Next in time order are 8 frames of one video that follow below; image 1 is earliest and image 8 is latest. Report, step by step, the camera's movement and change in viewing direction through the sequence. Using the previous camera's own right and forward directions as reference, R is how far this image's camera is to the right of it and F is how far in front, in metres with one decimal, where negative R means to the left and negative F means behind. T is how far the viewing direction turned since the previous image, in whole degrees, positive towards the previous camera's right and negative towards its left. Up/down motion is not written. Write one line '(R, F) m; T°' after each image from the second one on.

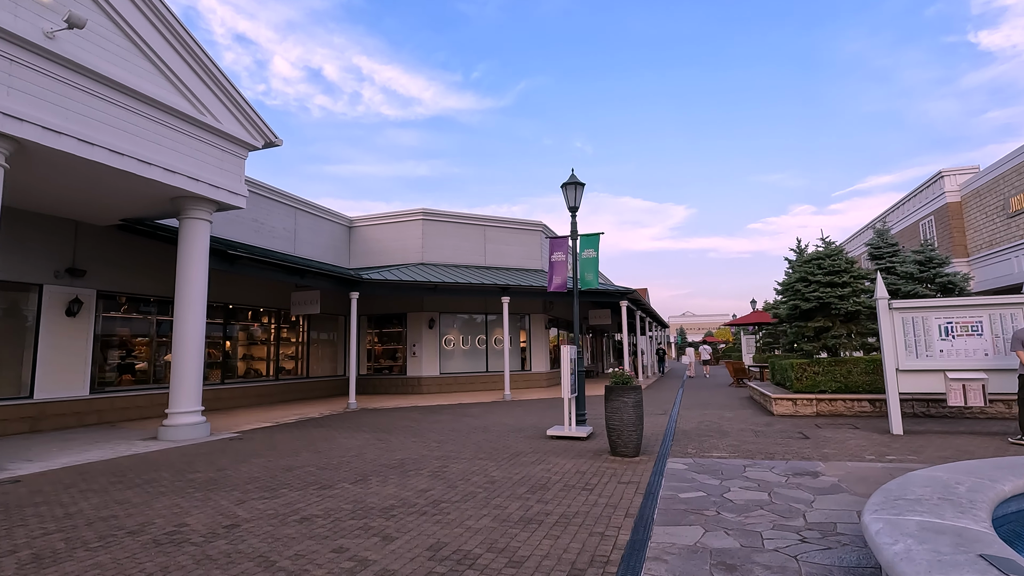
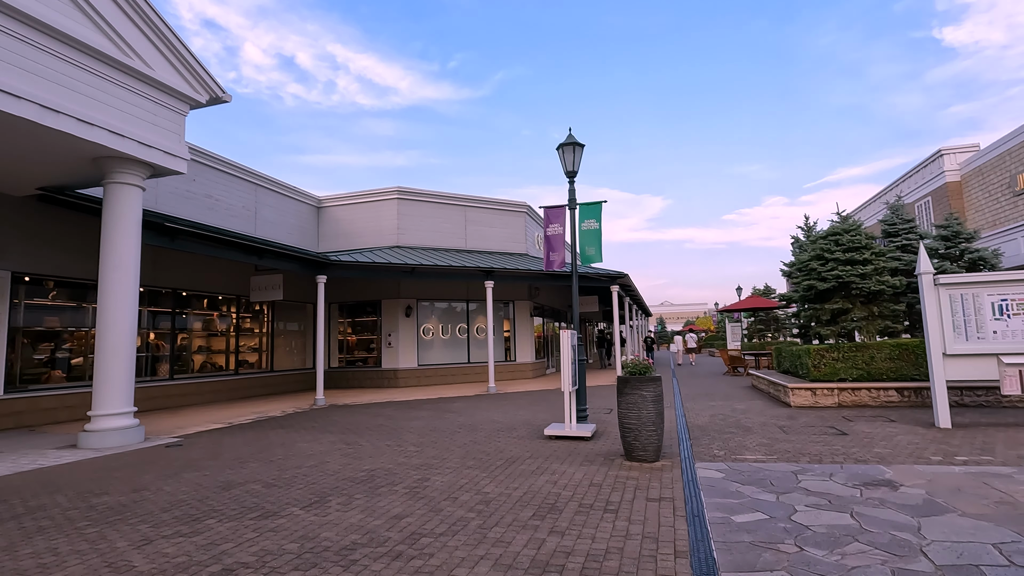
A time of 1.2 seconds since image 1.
(-0.2, +1.4) m; +2°
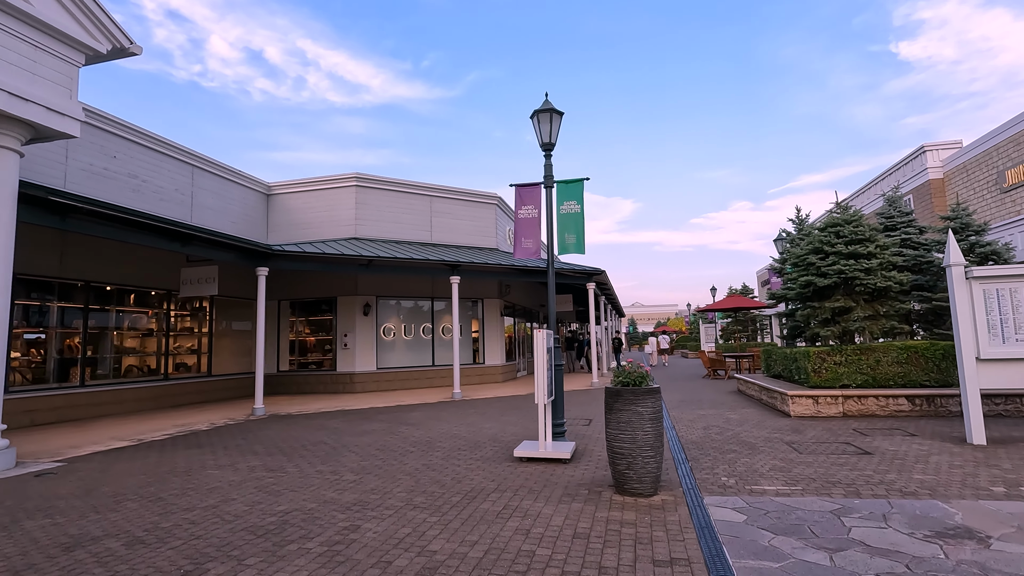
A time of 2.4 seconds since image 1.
(+0.1, +1.4) m; +3°
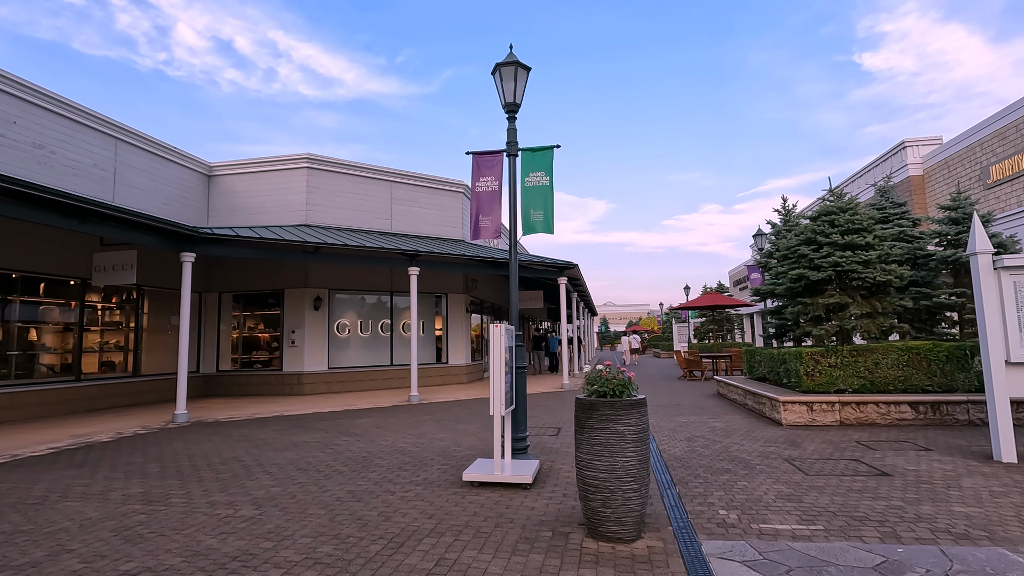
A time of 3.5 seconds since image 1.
(+0.2, +1.3) m; +3°
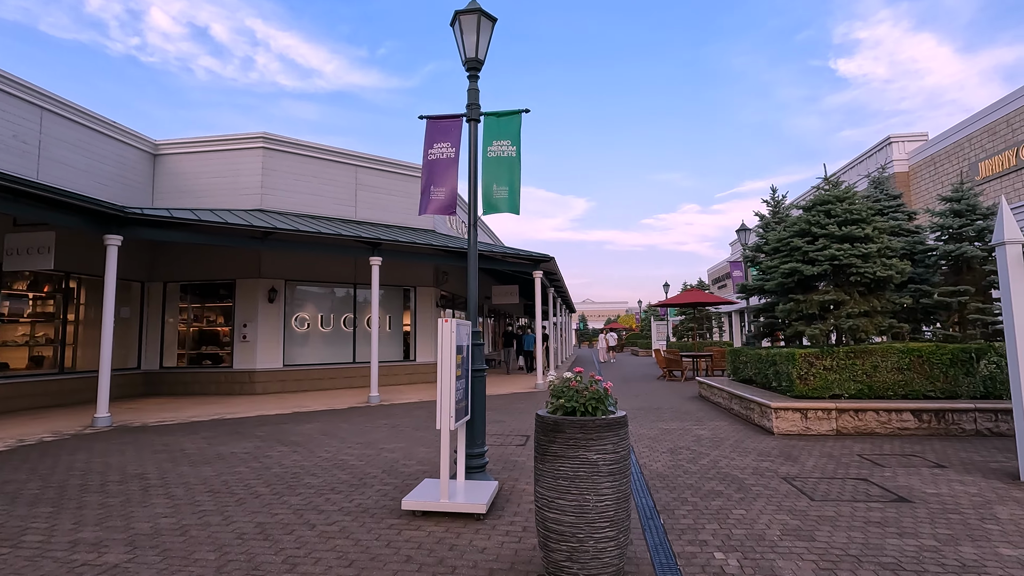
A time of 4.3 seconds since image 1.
(+0.2, +1.0) m; +2°
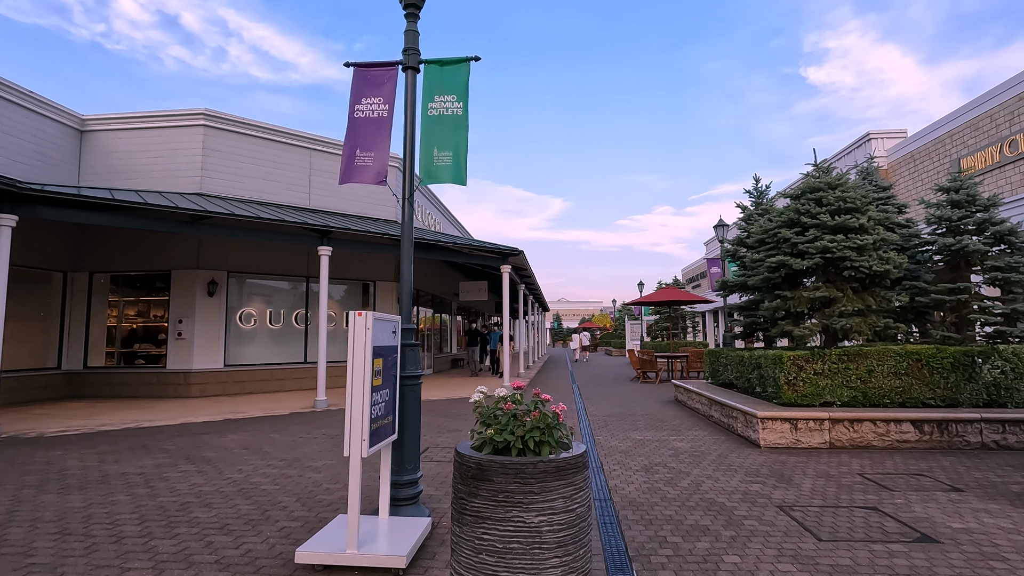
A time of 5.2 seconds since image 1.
(+0.3, +1.0) m; +3°
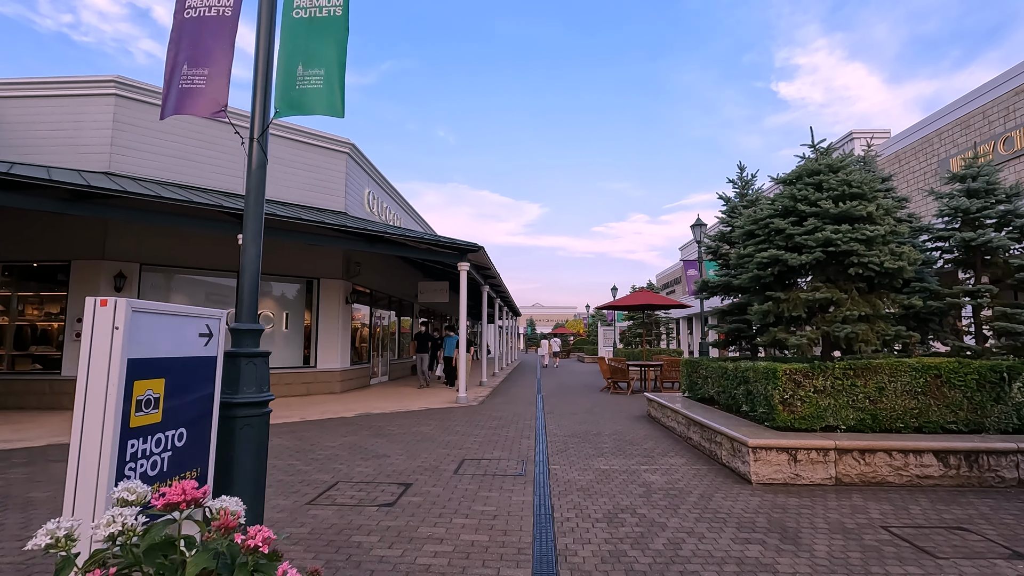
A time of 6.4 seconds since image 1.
(+0.4, +1.4) m; +3°
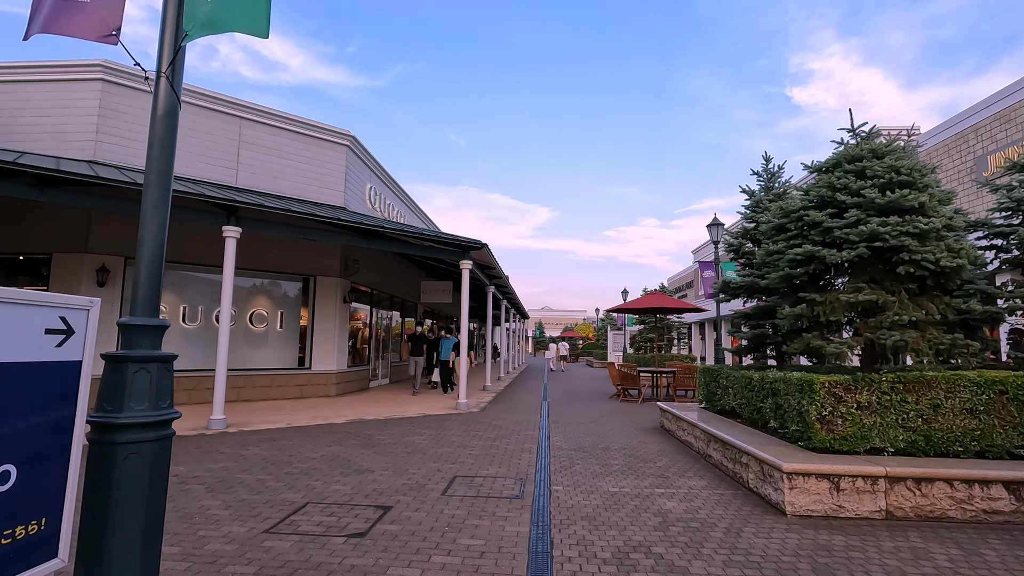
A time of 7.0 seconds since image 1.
(+0.1, +0.7) m; -1°
